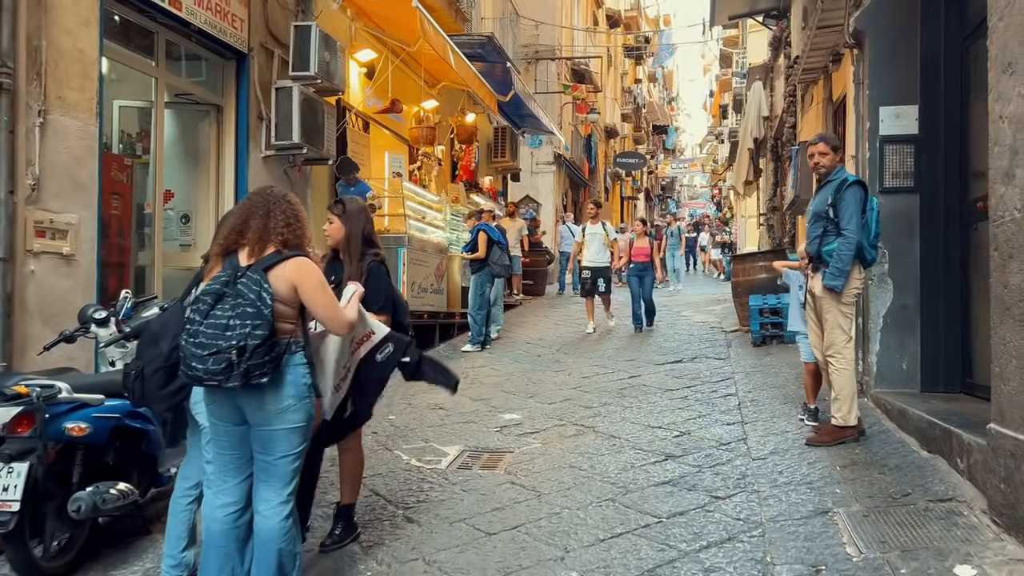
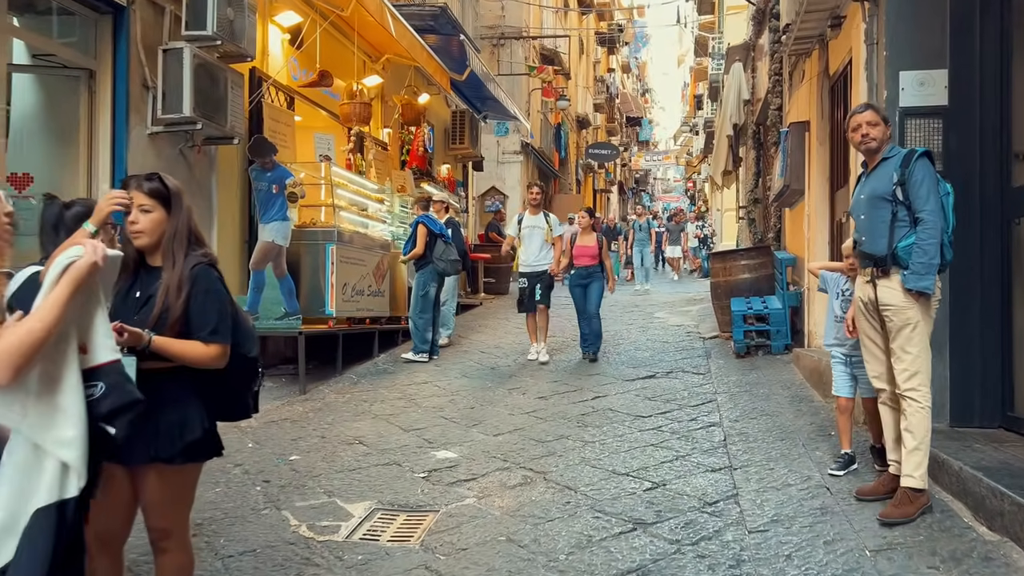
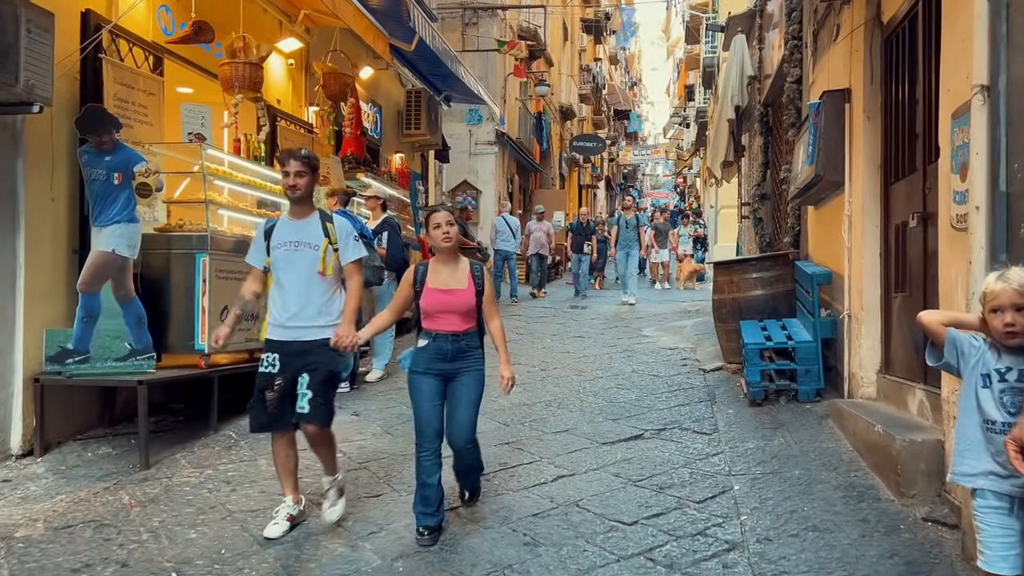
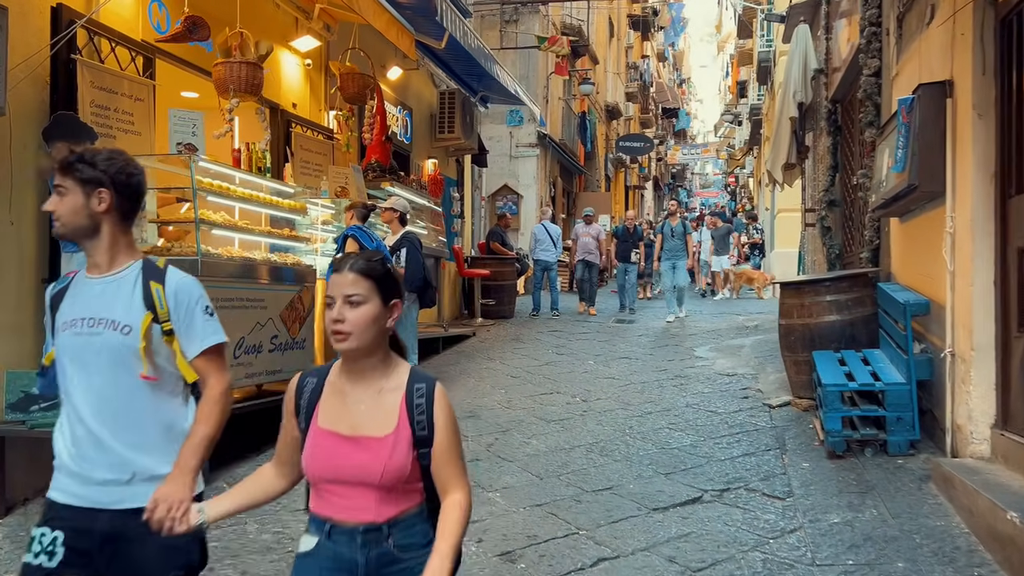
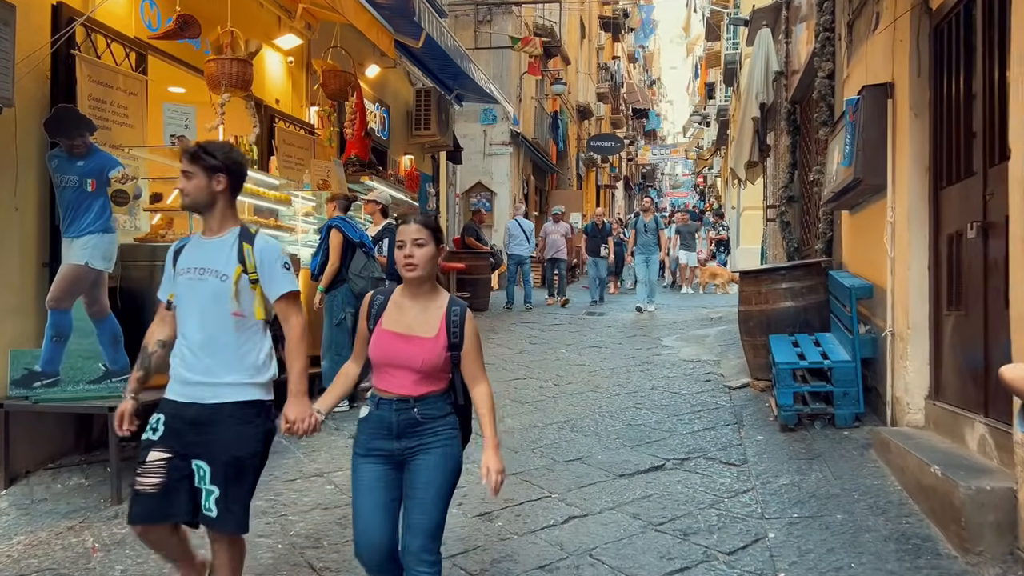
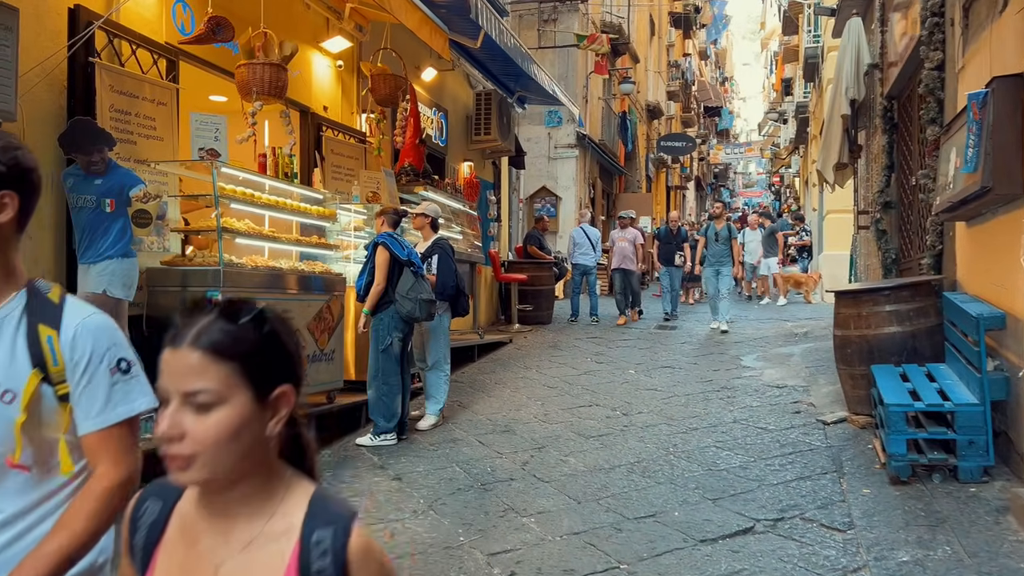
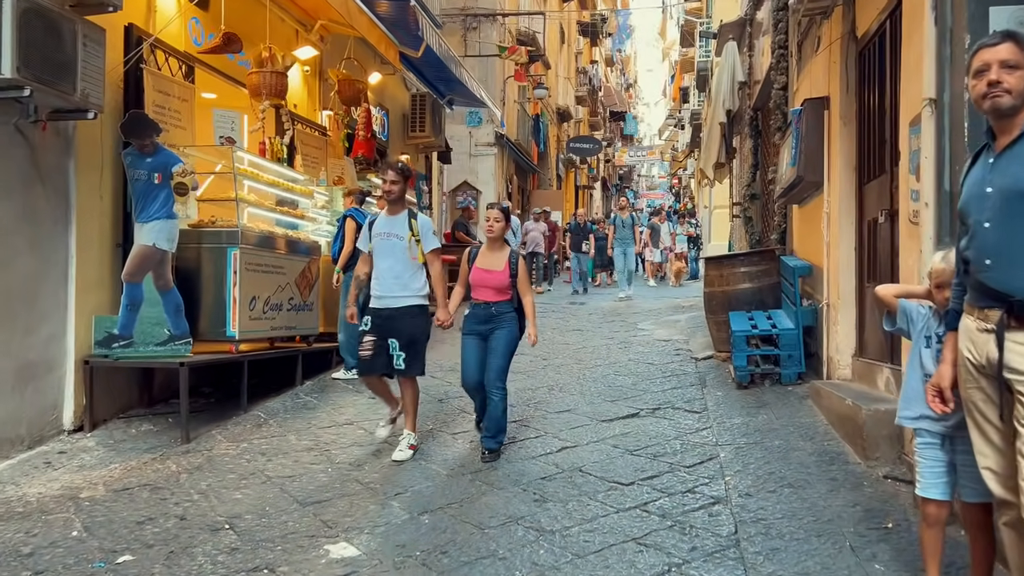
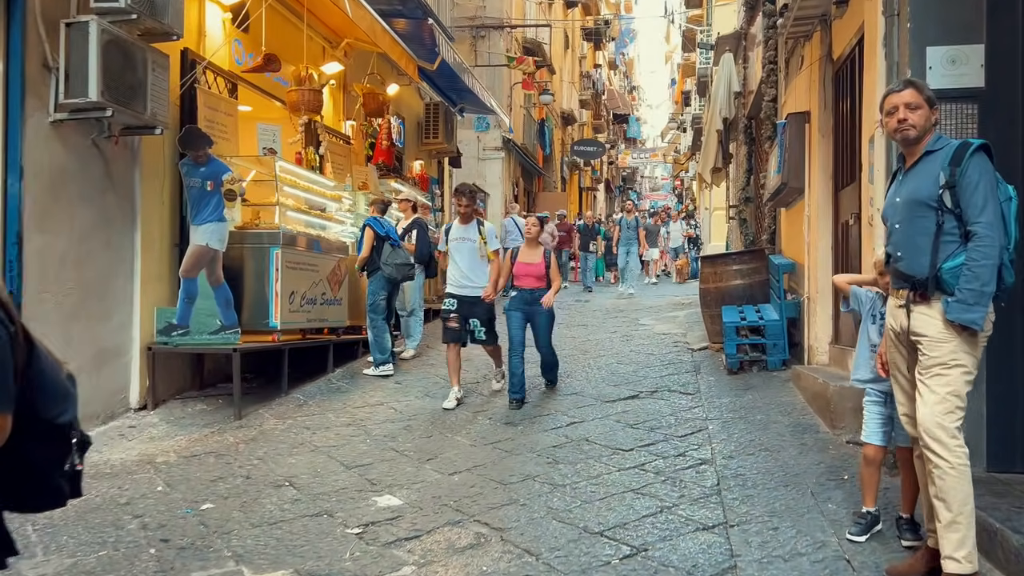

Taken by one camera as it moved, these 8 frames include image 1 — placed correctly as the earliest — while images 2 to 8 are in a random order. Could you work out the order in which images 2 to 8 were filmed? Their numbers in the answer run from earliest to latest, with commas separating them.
2, 8, 7, 3, 5, 4, 6
